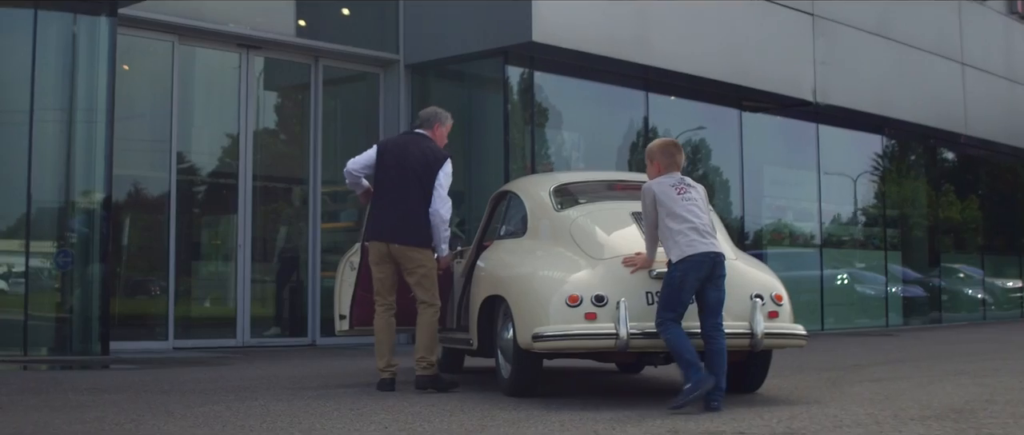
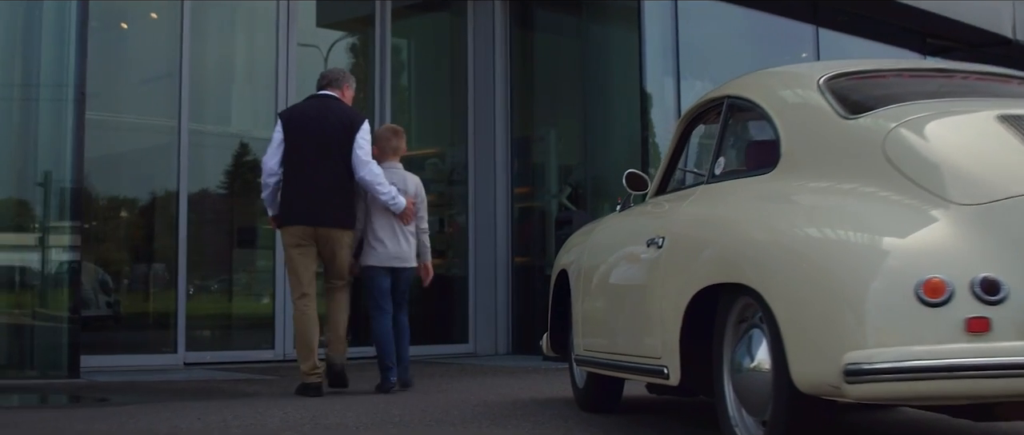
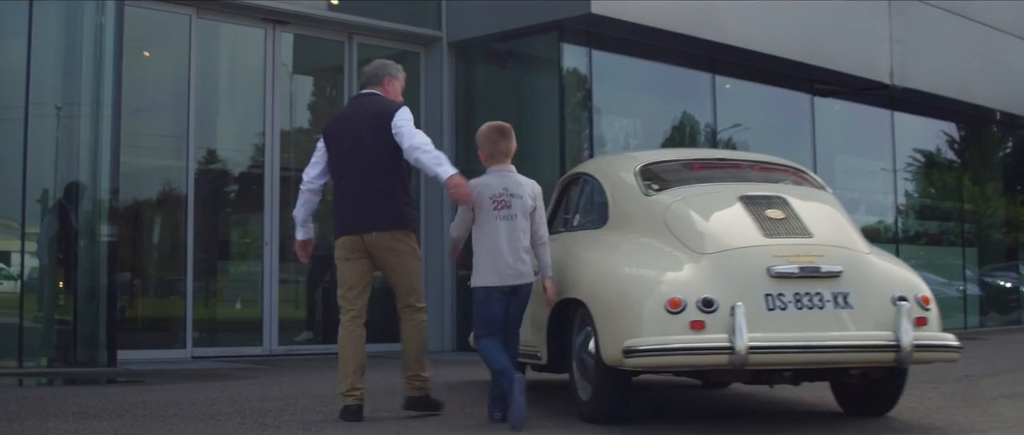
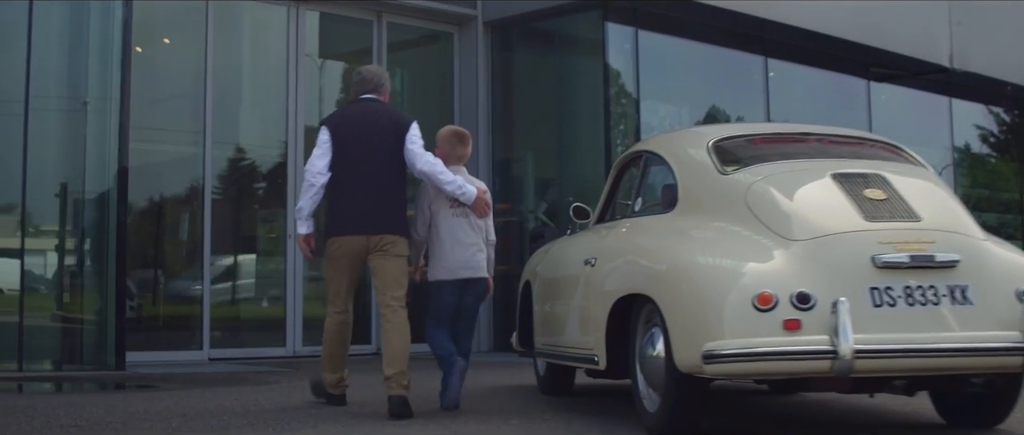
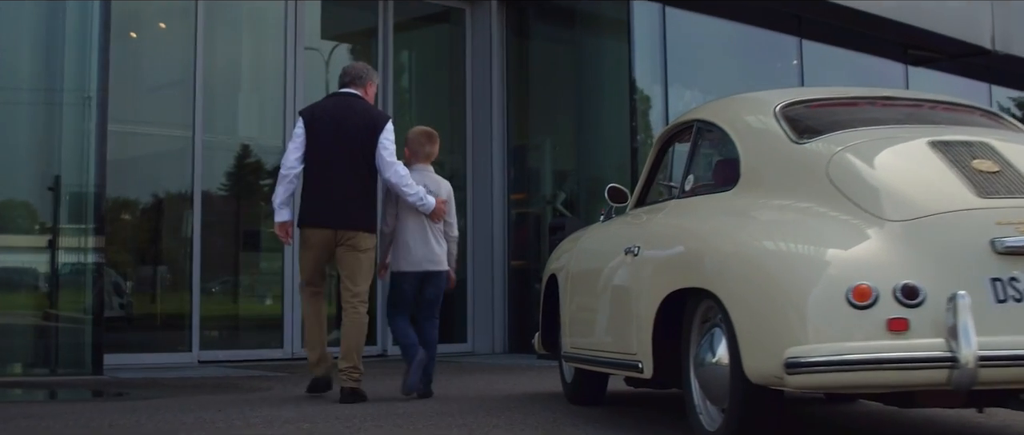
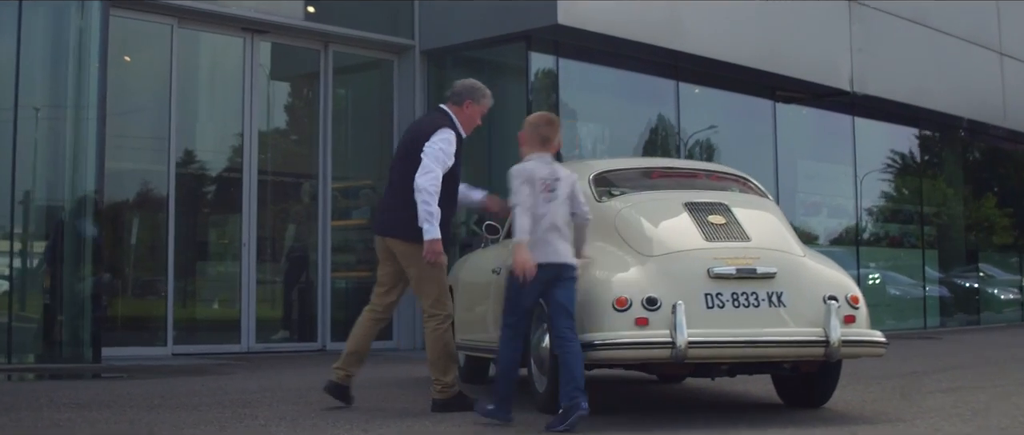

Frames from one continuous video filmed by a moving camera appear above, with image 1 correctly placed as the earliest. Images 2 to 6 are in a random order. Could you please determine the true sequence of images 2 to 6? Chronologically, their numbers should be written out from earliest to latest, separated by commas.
6, 3, 4, 5, 2
